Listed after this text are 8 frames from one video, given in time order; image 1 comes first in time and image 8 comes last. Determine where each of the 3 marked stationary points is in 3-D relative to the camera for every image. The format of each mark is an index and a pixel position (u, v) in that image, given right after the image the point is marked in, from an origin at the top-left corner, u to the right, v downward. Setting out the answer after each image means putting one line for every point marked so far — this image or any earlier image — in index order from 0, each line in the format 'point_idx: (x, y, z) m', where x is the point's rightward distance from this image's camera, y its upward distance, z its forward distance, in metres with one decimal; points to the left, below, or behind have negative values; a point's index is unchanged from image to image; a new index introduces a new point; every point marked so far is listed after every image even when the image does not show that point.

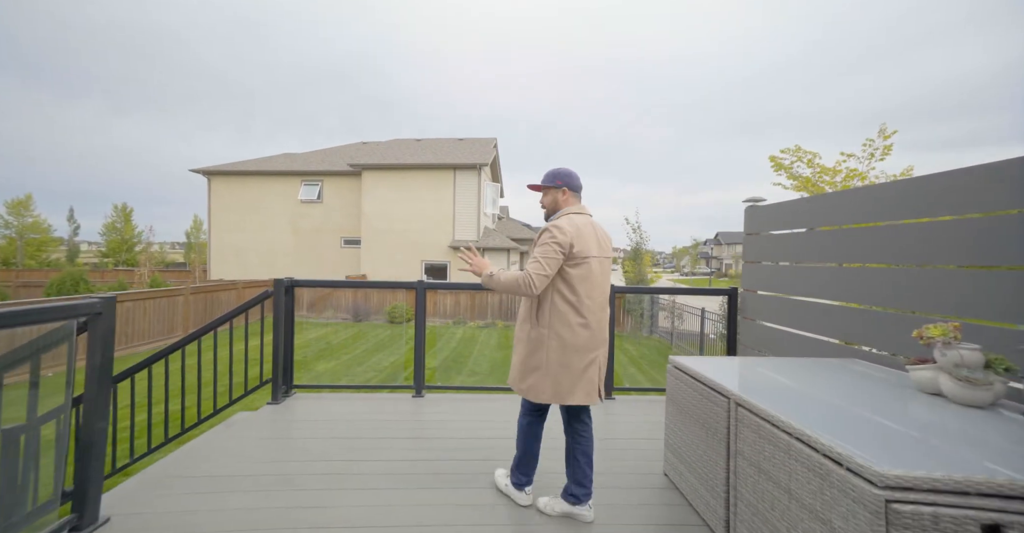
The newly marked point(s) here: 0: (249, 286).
0: (-8.0, -0.5, +13.1) m
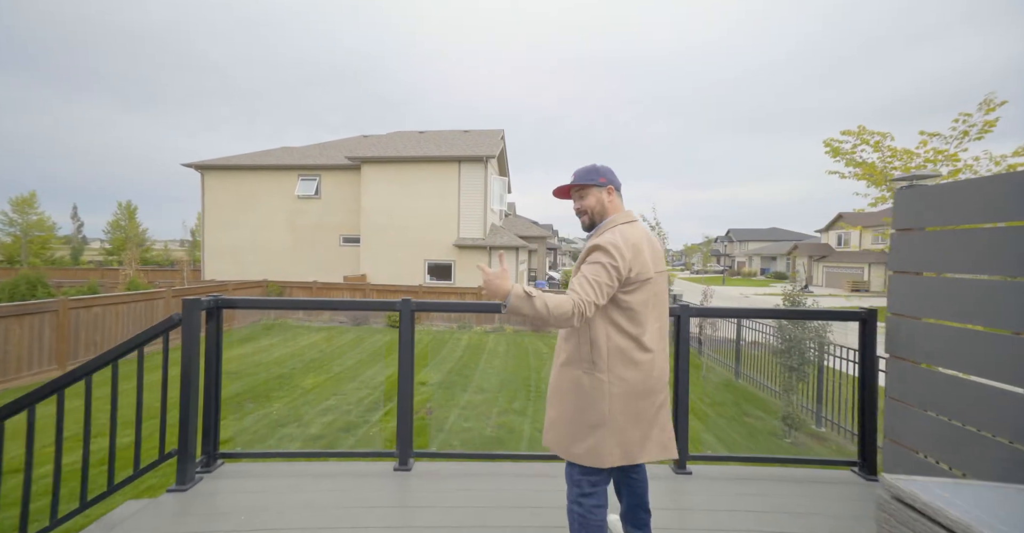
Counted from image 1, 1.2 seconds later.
0: (-7.7, -0.5, +12.3) m
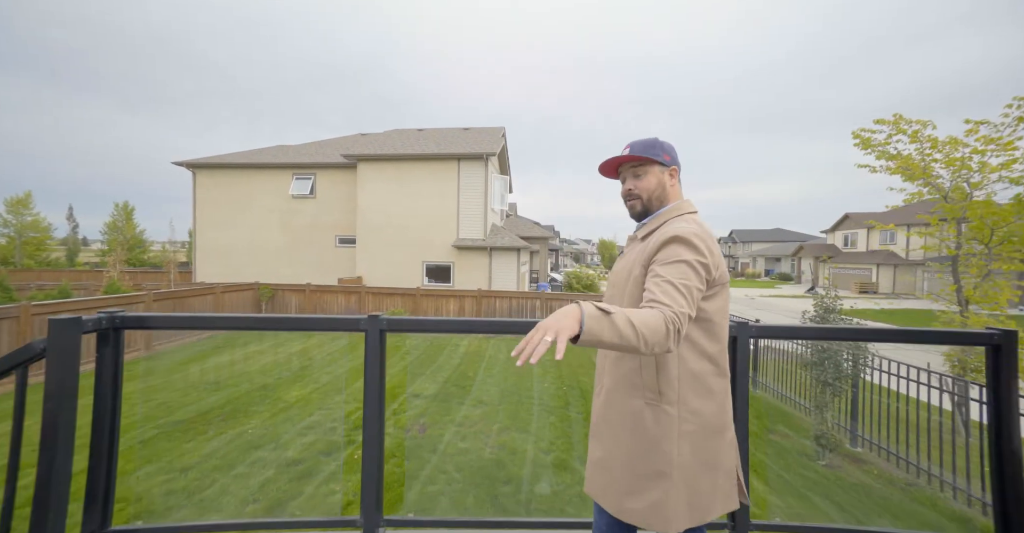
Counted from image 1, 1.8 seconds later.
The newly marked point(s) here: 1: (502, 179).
0: (-7.7, -0.6, +11.8) m
1: (-0.3, +3.1, +15.0) m
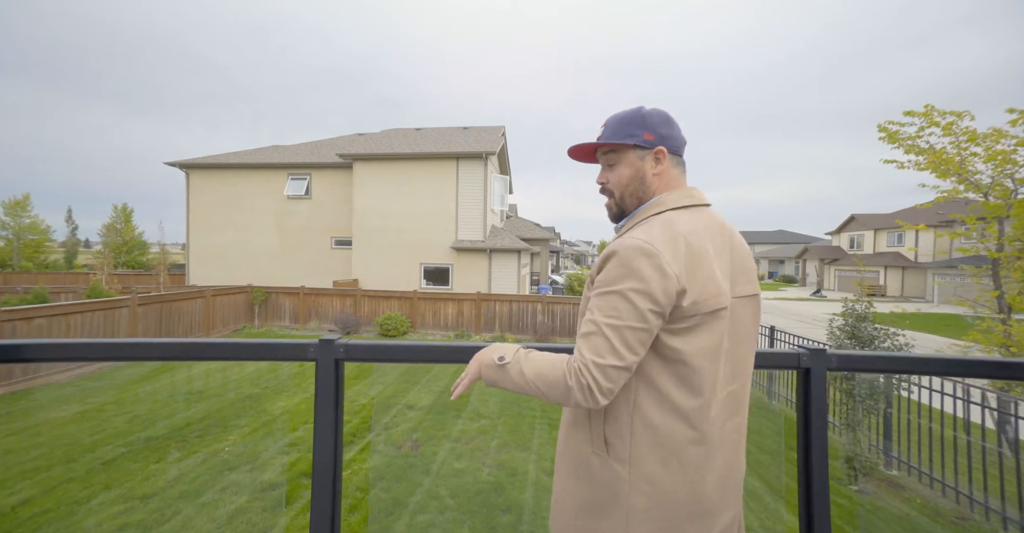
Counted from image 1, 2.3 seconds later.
0: (-7.7, -0.6, +11.5) m
1: (-0.3, +3.0, +14.7) m
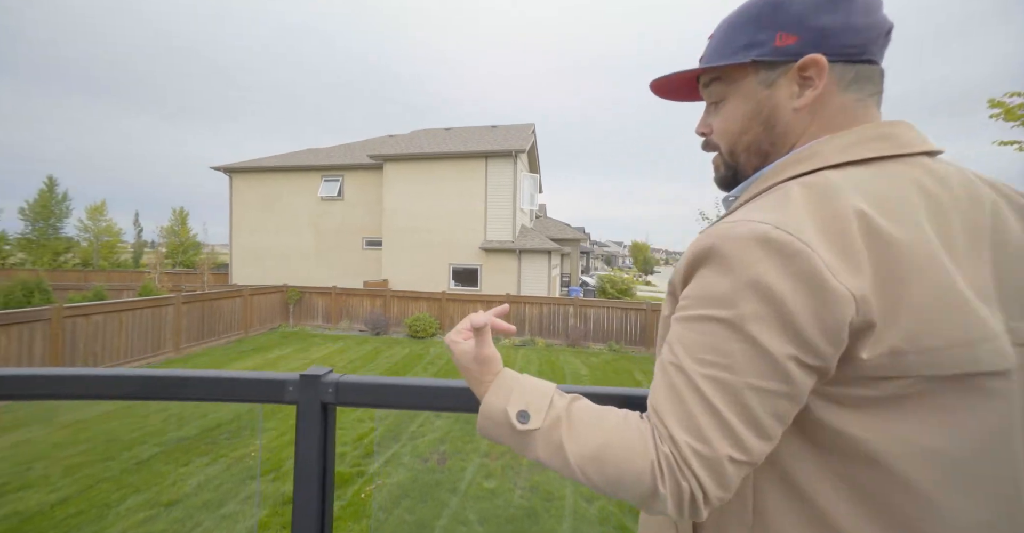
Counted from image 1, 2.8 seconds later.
0: (-6.9, -0.7, +11.7) m
1: (+0.7, +3.0, +14.4) m
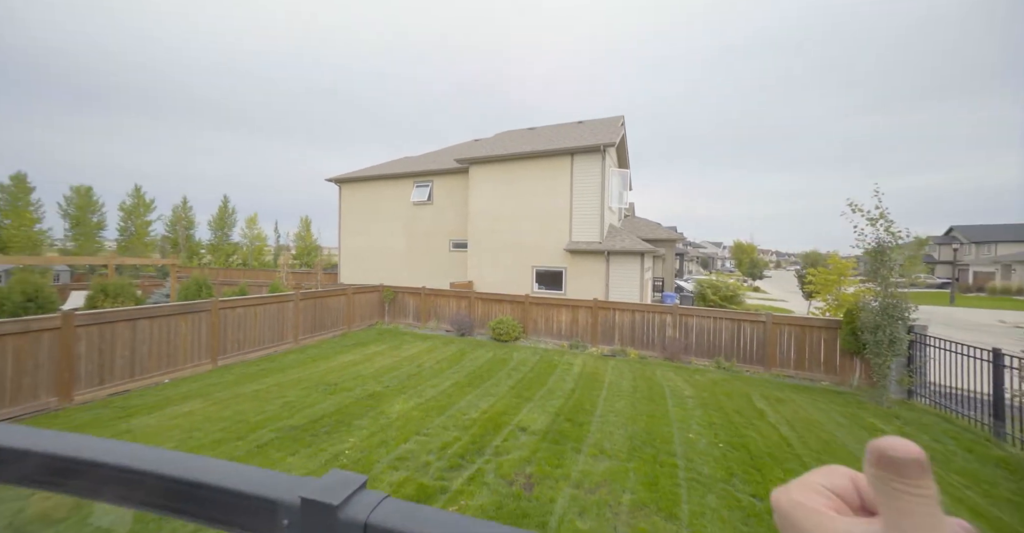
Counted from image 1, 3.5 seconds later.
0: (-4.5, -0.7, +12.3) m
1: (+3.5, +2.9, +13.5) m
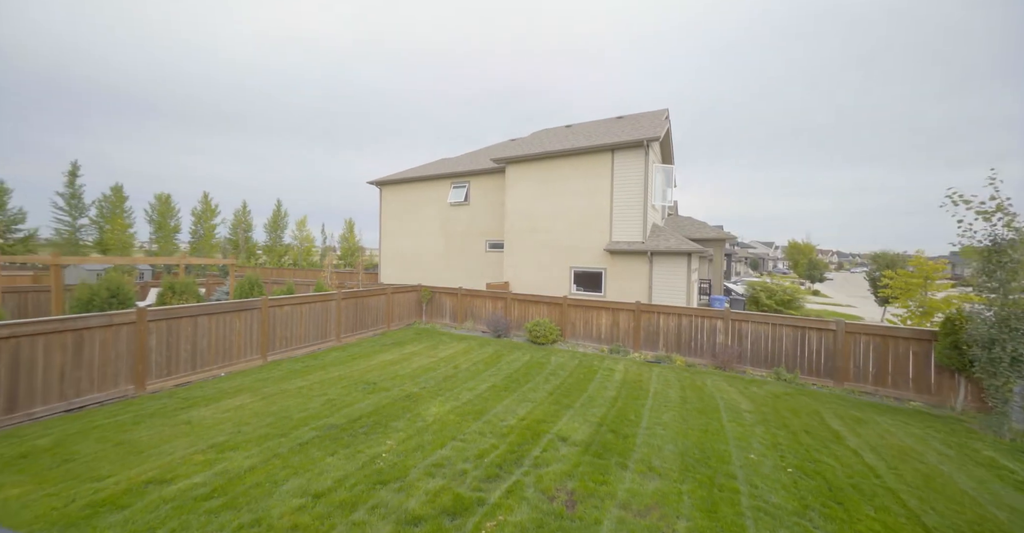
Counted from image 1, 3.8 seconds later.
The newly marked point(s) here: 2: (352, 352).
0: (-3.5, -0.7, +12.4) m
1: (+4.6, +2.9, +12.9) m
2: (-3.6, -1.9, +9.4) m
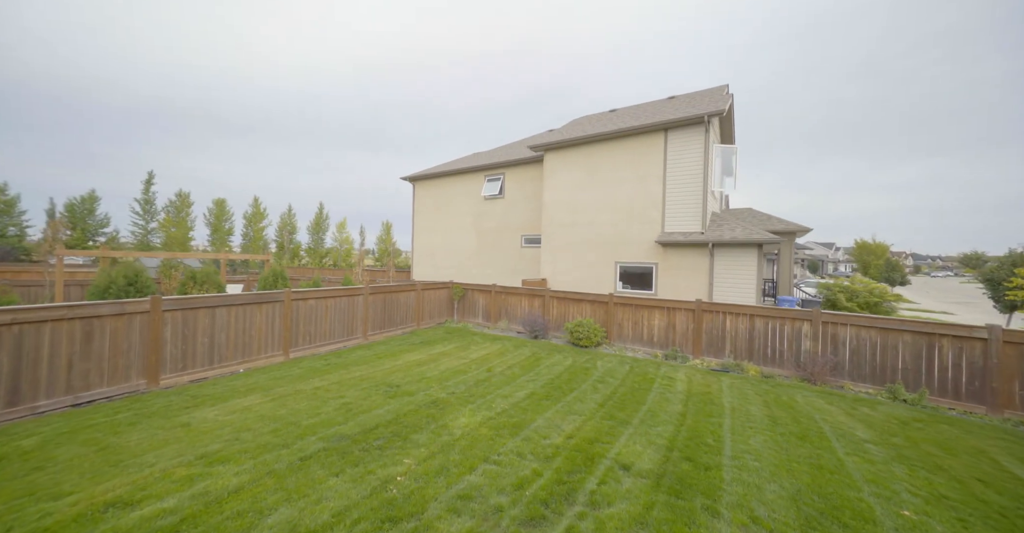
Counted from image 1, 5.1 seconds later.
0: (-2.4, -0.5, +11.7) m
1: (+5.7, +3.0, +11.6) m
2: (-2.8, -1.7, +8.7) m
